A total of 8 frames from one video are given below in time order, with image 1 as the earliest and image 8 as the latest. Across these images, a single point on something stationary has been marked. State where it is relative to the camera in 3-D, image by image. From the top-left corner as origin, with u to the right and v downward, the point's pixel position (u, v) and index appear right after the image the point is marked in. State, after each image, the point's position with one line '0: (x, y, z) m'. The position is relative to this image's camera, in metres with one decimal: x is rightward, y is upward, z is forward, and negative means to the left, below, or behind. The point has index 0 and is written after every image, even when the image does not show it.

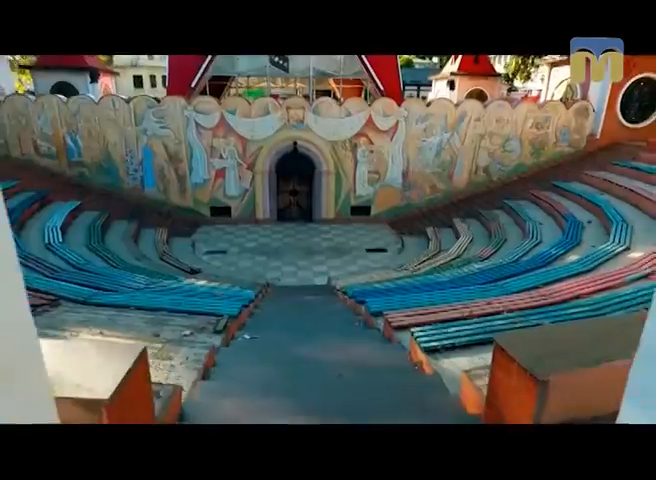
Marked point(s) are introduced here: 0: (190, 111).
0: (-2.3, +2.2, +6.7) m
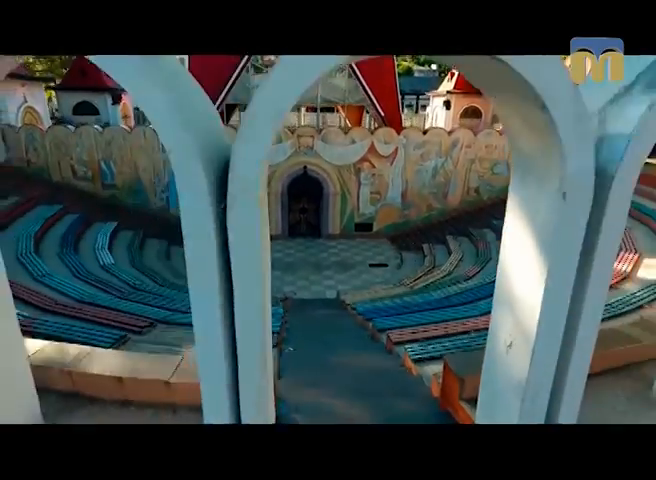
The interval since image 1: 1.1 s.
0: (-2.2, +1.9, +7.5) m
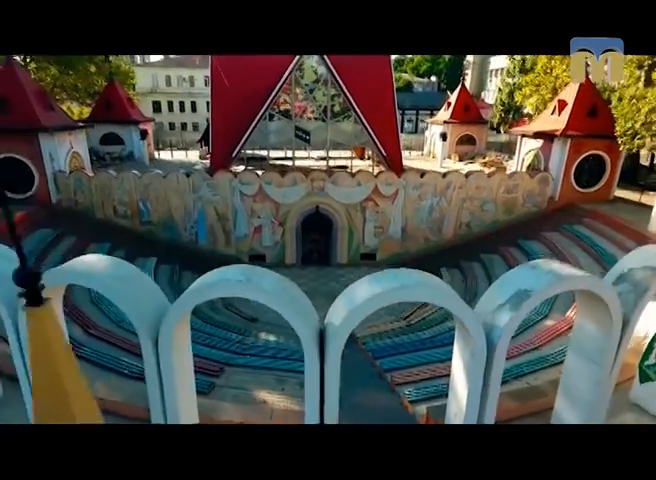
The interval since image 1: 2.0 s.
0: (-2.0, +1.3, +8.6) m
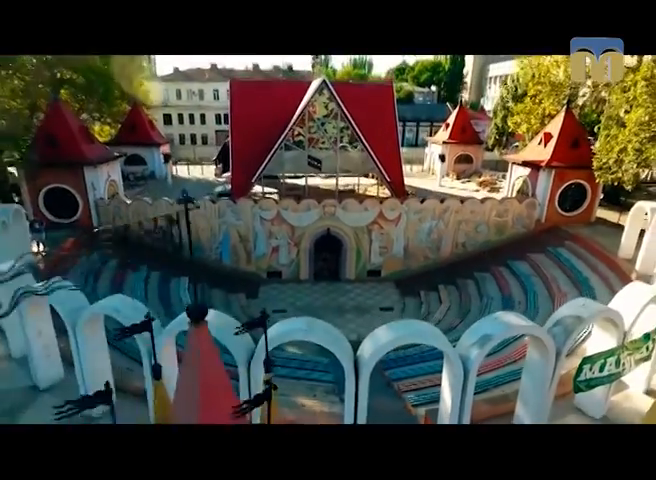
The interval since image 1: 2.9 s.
0: (-1.8, +0.8, +9.6) m
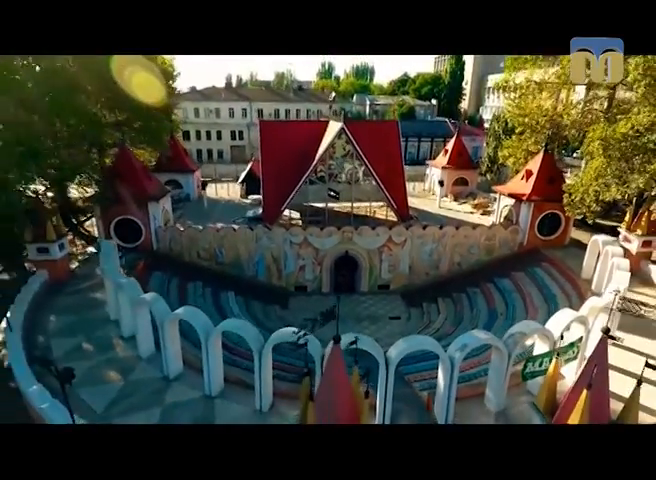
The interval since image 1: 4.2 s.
0: (-1.2, +0.2, +11.7) m
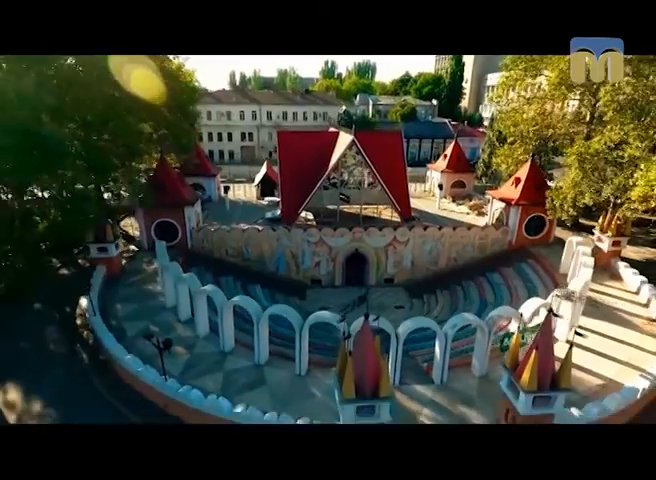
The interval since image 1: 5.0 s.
0: (-0.8, +0.2, +13.3) m
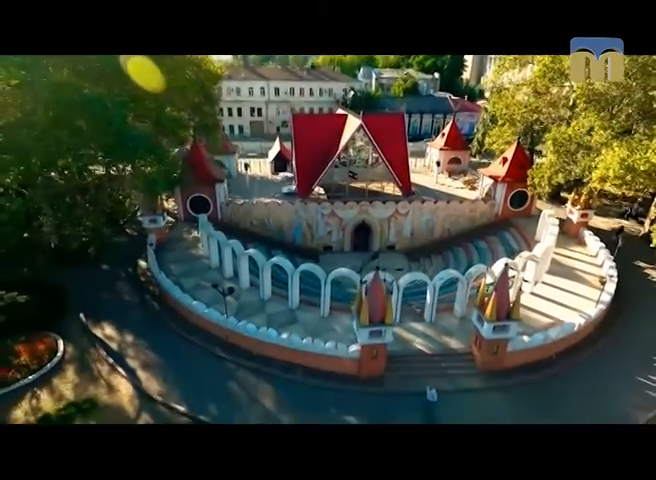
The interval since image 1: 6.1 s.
0: (-0.4, +1.3, +15.4) m
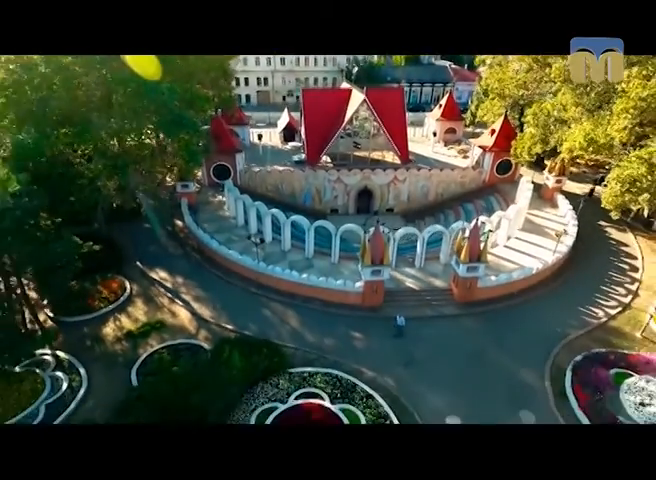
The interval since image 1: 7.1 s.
0: (-0.1, +2.9, +17.4) m
